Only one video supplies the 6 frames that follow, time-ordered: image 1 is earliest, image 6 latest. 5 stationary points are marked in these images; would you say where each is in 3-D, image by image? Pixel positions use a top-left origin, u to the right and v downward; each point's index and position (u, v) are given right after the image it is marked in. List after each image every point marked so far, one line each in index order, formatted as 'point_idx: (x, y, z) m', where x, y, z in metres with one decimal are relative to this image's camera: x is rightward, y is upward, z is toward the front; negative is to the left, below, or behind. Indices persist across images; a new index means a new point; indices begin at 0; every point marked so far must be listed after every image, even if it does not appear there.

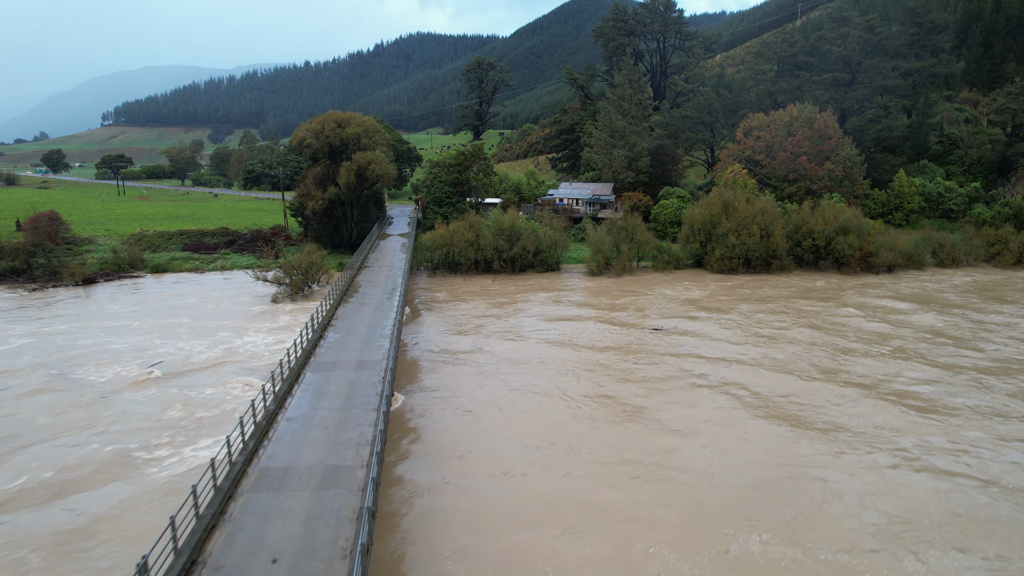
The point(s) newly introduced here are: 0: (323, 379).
0: (-4.2, -2.1, +14.6) m
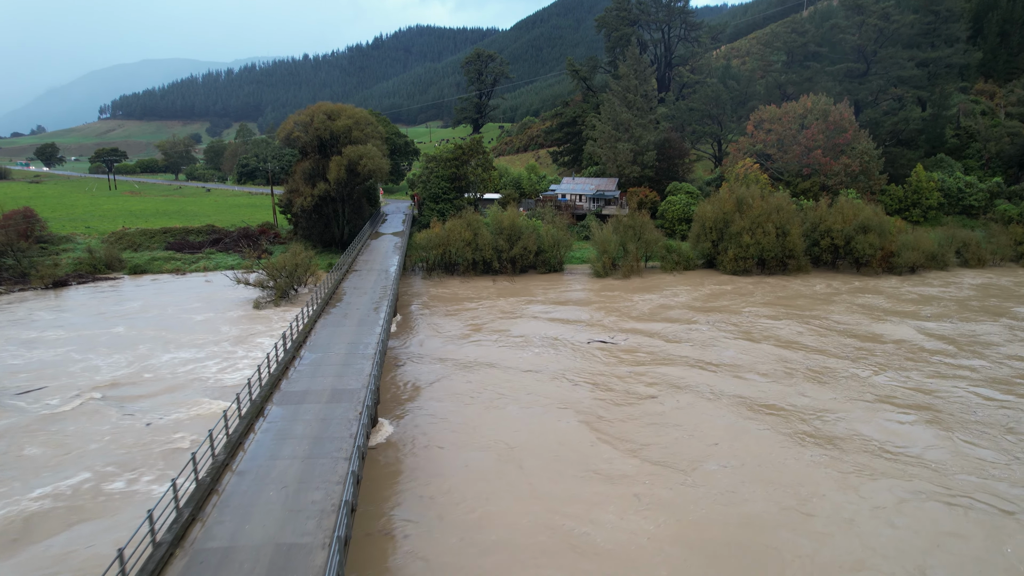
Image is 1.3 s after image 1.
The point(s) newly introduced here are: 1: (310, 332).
0: (-4.2, -2.4, +12.3) m
1: (-5.6, -1.2, +18.0) m
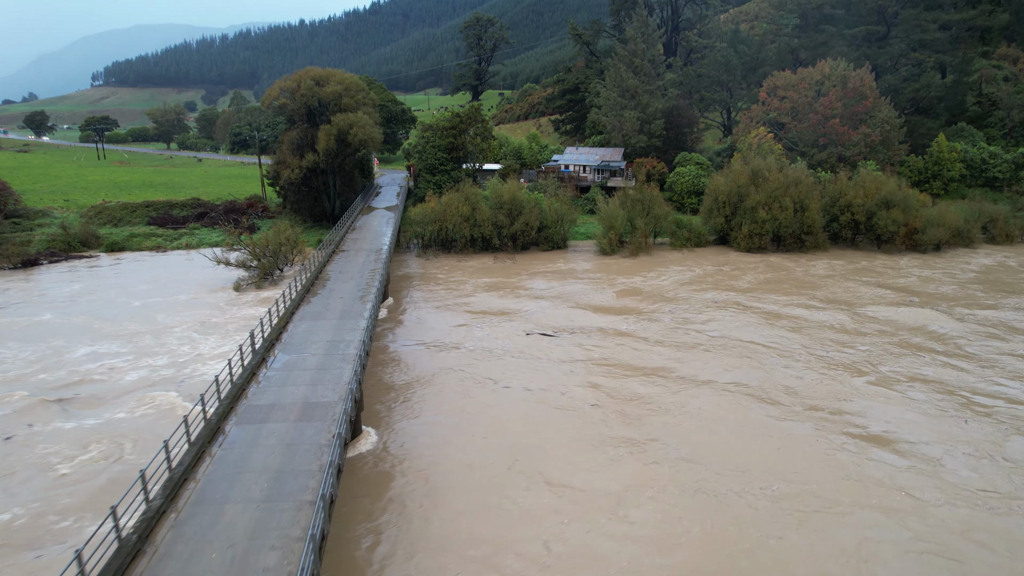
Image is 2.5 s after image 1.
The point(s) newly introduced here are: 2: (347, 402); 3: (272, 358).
0: (-4.2, -2.4, +10.4) m
1: (-5.5, -0.9, +16.0) m
2: (-2.9, -2.0, +11.3) m
3: (-5.1, -1.5, +13.9) m
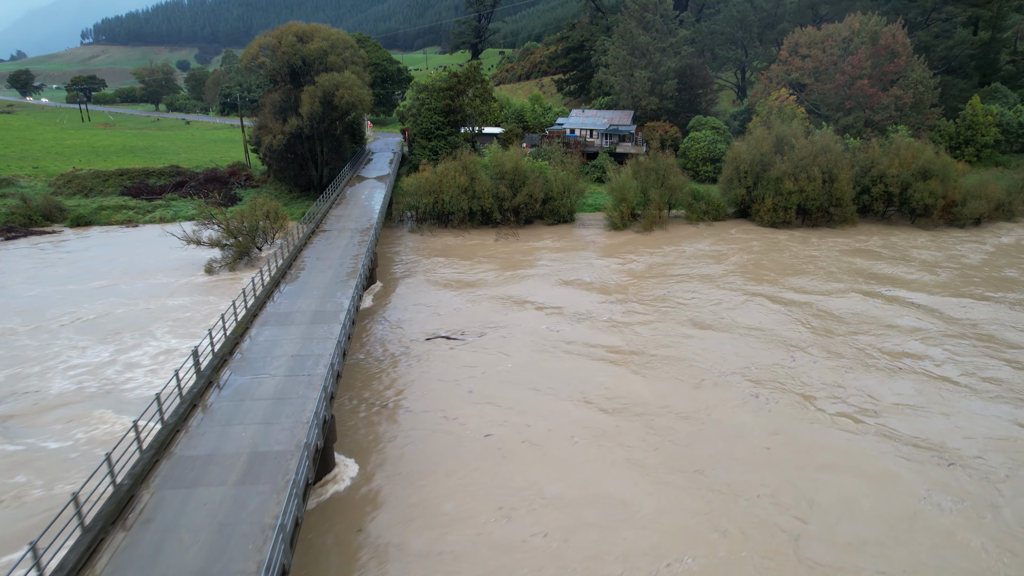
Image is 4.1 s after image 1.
0: (-4.1, -2.7, +7.8) m
1: (-5.4, -0.9, +13.3) m
2: (-2.8, -2.2, +8.7) m
3: (-5.0, -1.6, +11.3) m
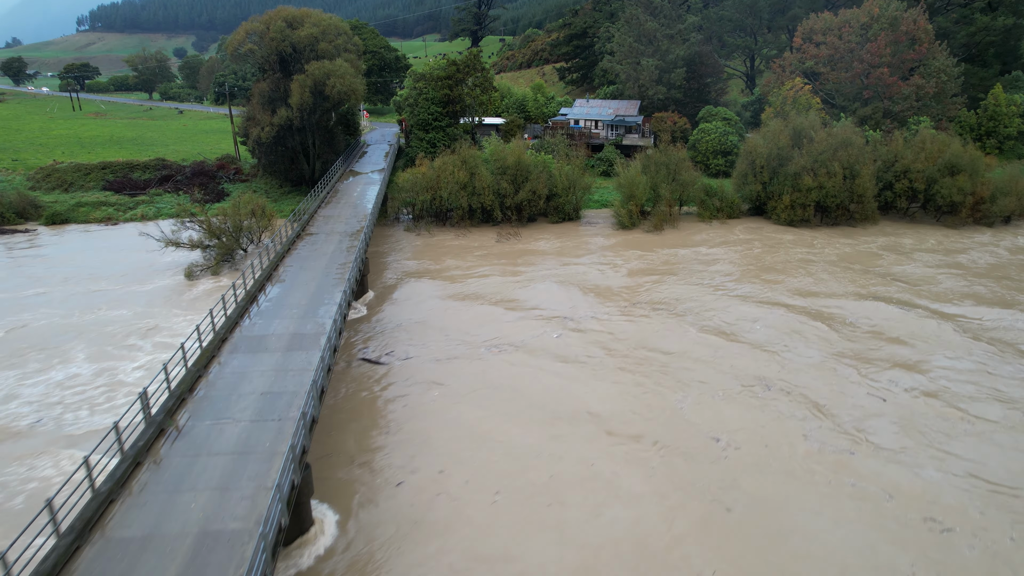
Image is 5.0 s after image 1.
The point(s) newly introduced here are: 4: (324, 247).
0: (-4.0, -3.2, +6.1) m
1: (-5.3, -1.3, +11.5) m
2: (-2.7, -2.7, +7.0) m
3: (-4.9, -2.0, +9.6) m
4: (-5.6, +1.1, +19.6) m
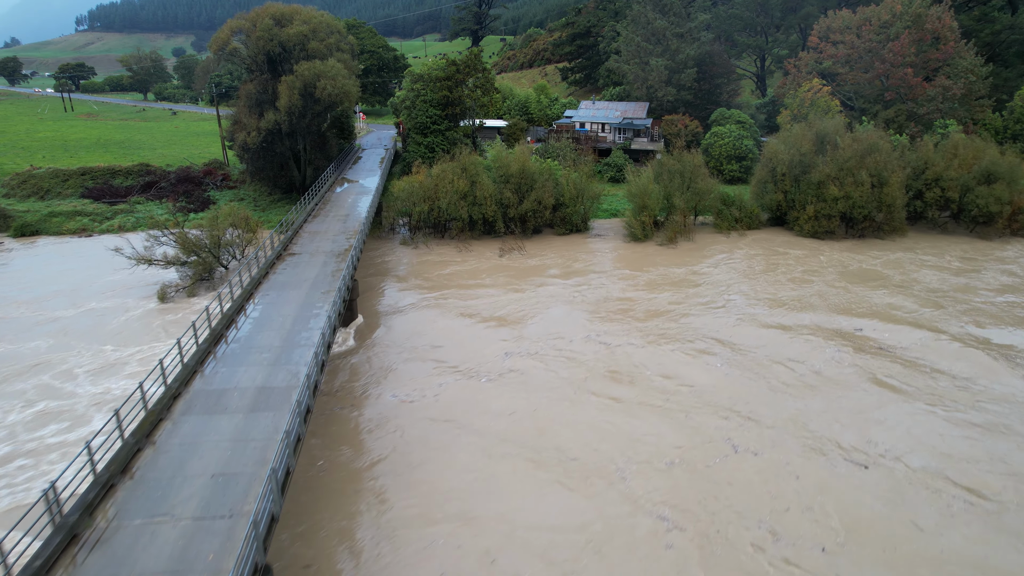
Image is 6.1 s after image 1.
0: (-3.8, -3.9, +4.0) m
1: (-5.2, -2.0, +9.5) m
2: (-2.5, -3.4, +4.9) m
3: (-4.8, -2.7, +7.5) m
4: (-5.4, +0.4, +17.5) m
